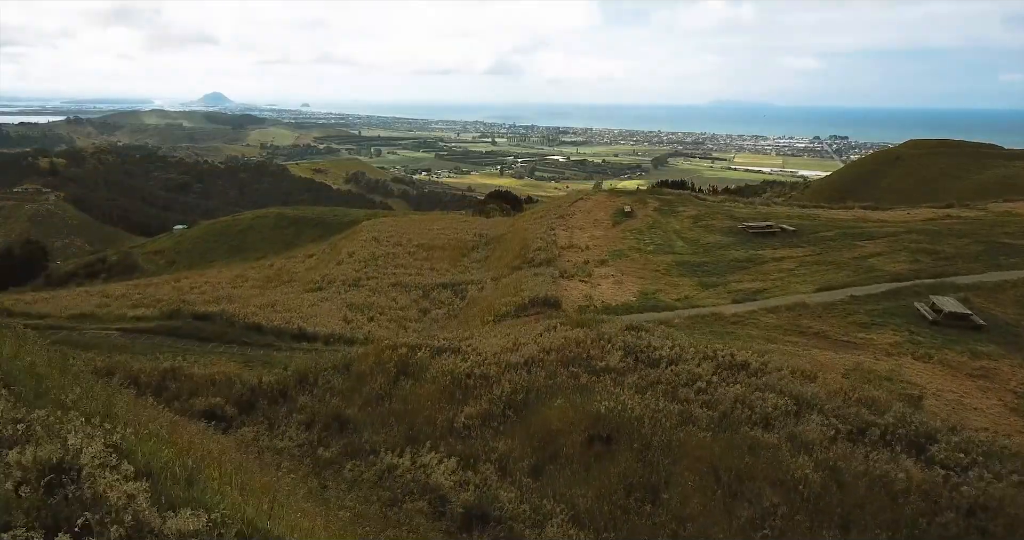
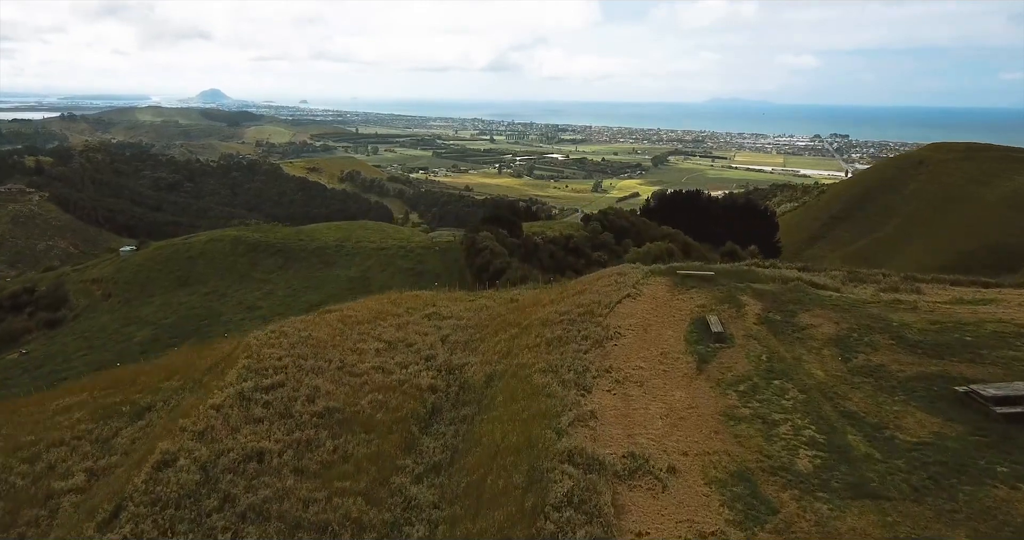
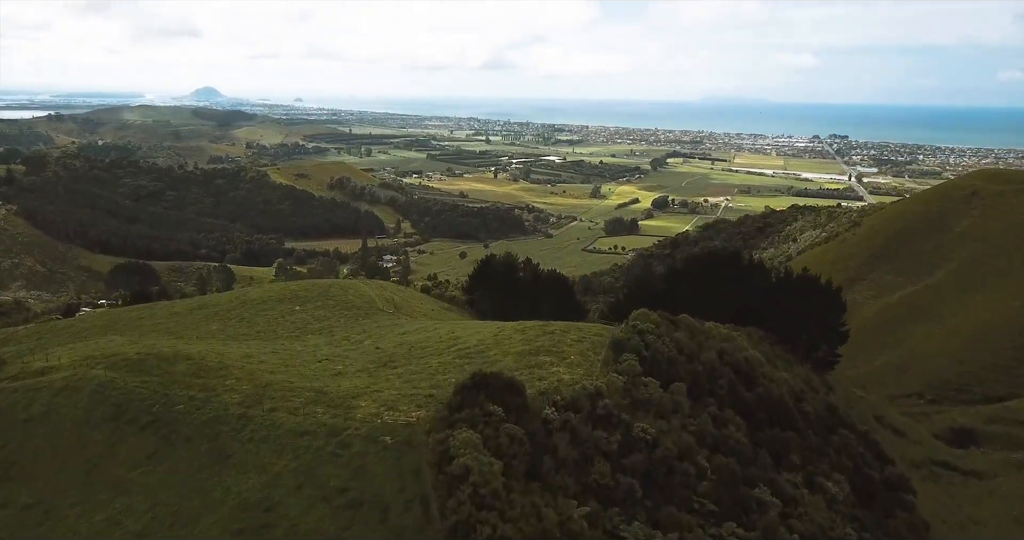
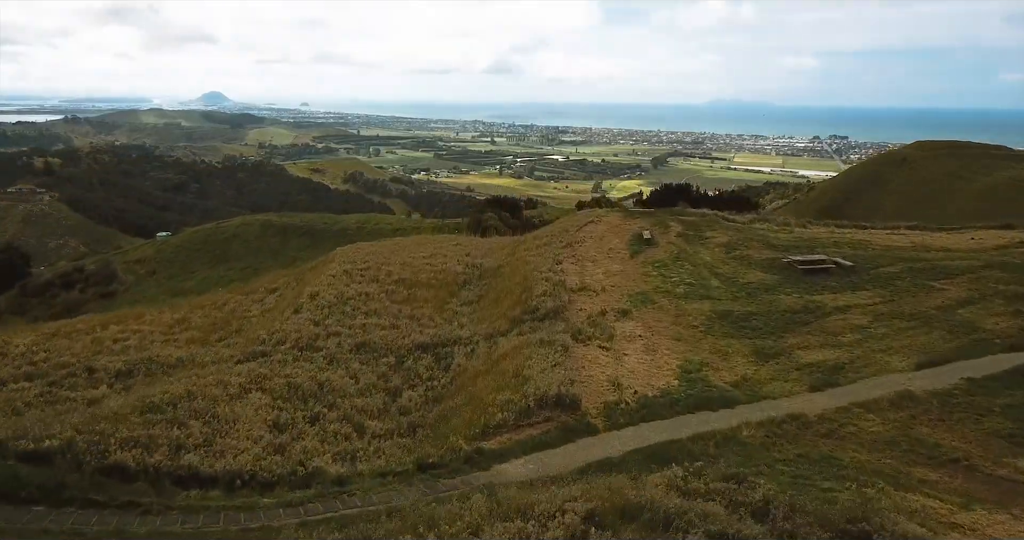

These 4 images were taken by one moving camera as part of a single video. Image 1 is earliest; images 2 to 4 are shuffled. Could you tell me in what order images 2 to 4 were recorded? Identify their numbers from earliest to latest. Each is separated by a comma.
4, 2, 3
